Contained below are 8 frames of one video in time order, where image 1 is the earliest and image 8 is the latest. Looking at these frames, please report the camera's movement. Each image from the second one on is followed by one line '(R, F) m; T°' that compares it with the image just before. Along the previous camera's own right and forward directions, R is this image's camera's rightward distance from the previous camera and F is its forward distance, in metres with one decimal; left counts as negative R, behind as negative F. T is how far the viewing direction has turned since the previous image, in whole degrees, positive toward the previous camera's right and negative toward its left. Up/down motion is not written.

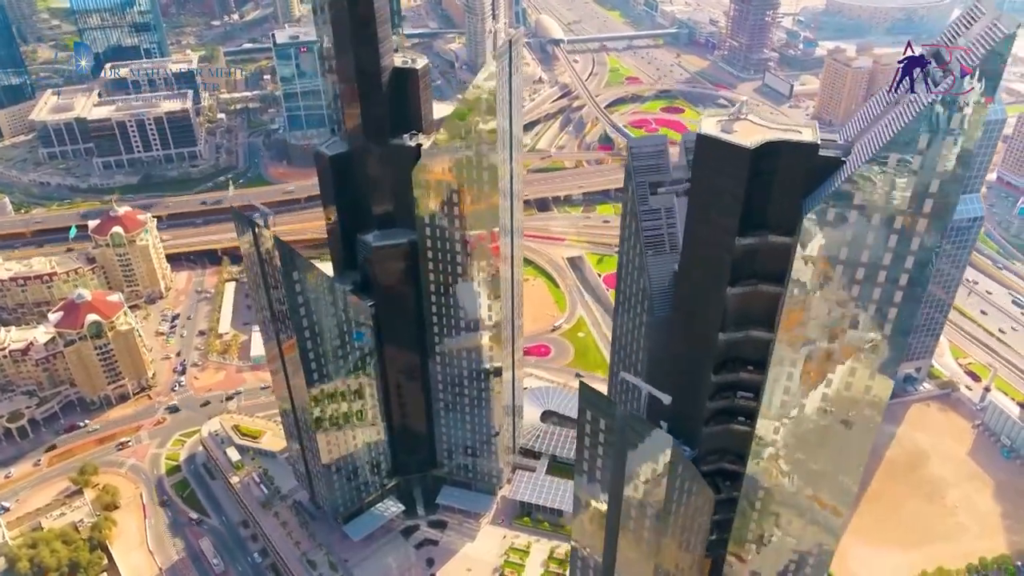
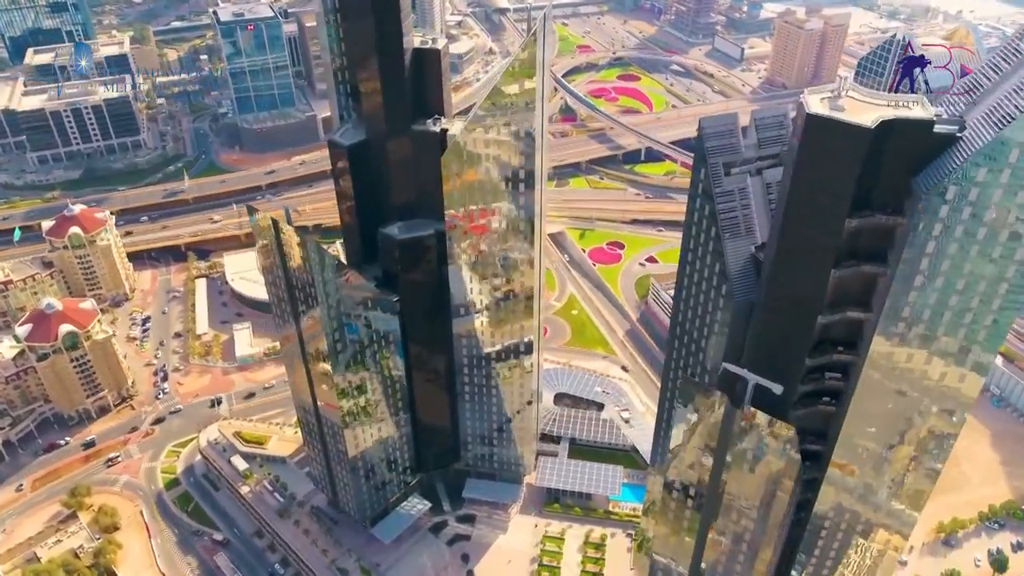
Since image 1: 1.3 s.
(-21.3, +6.7) m; +5°
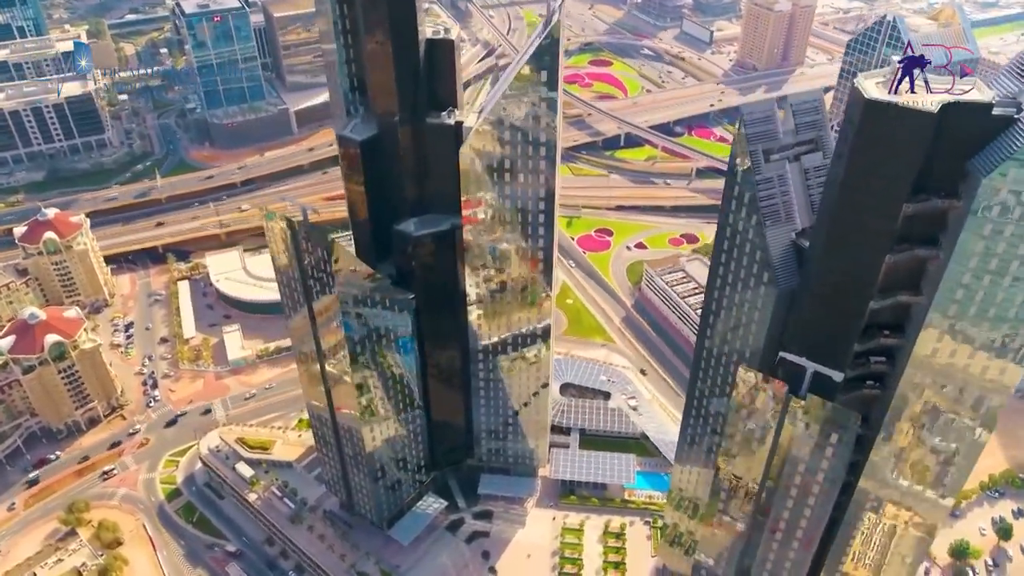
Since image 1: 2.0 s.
(-12.3, +2.7) m; +3°
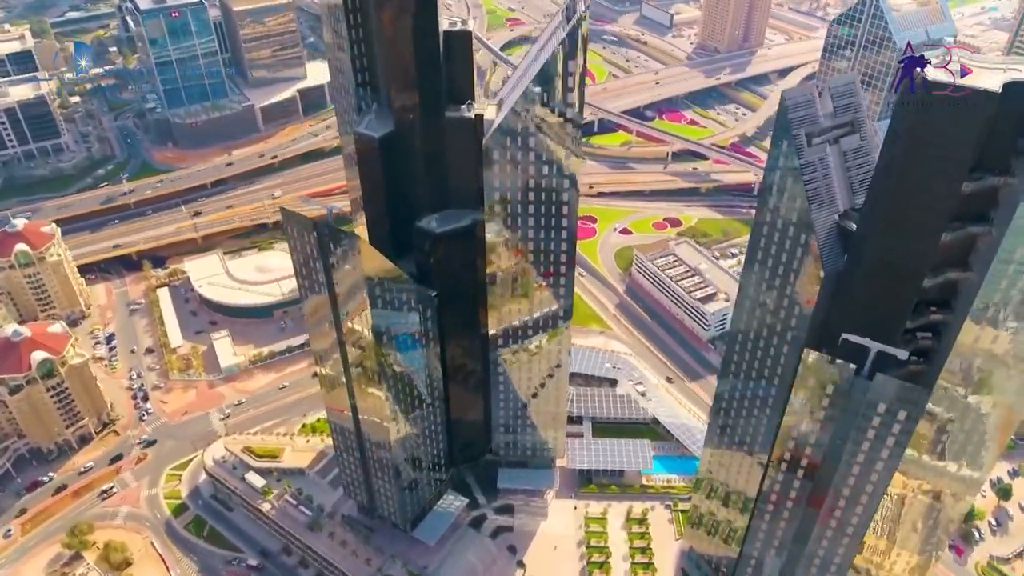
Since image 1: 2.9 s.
(-15.0, +2.0) m; +4°
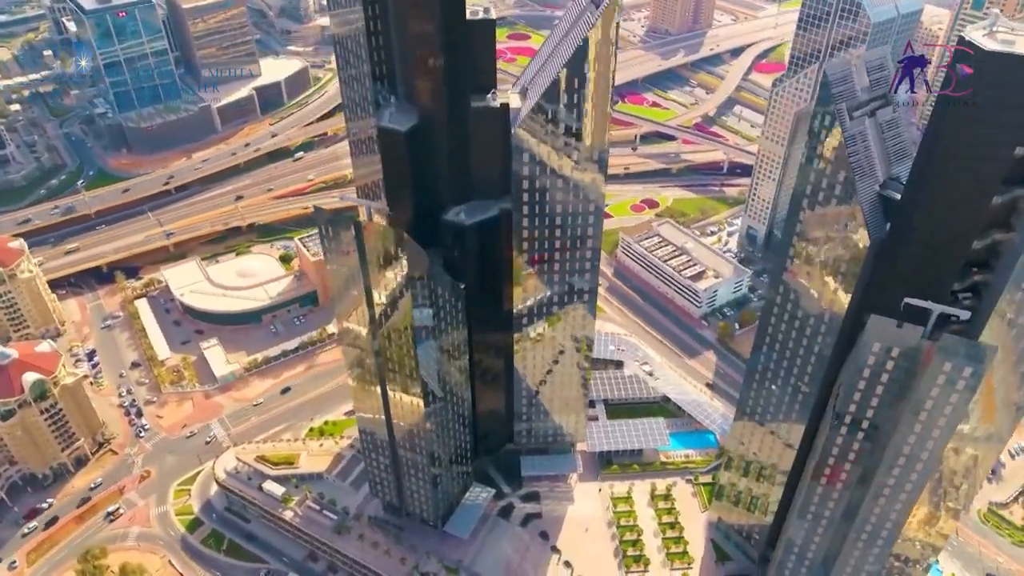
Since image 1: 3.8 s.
(-18.6, +0.7) m; +5°
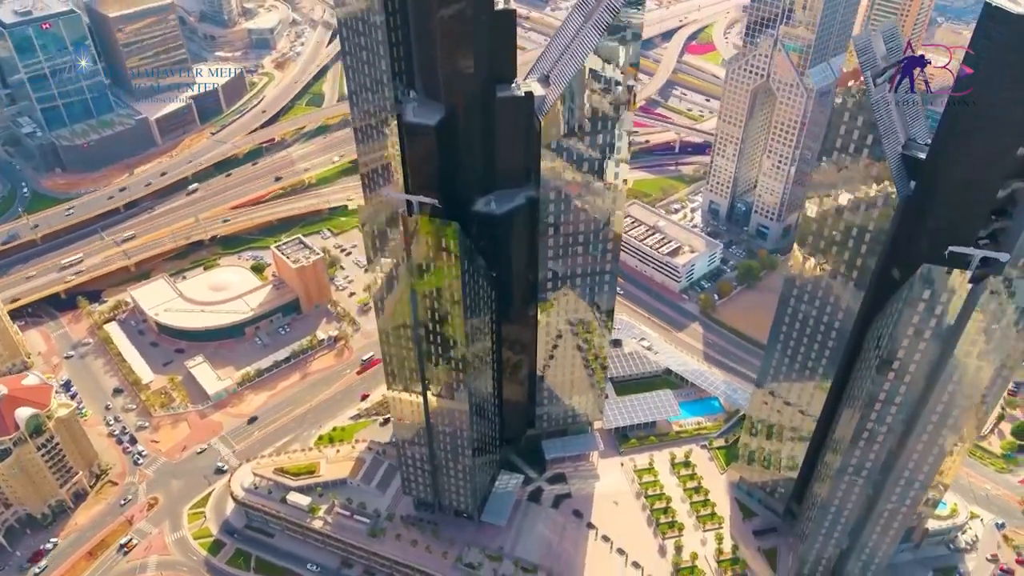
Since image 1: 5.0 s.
(-23.8, -1.1) m; +6°
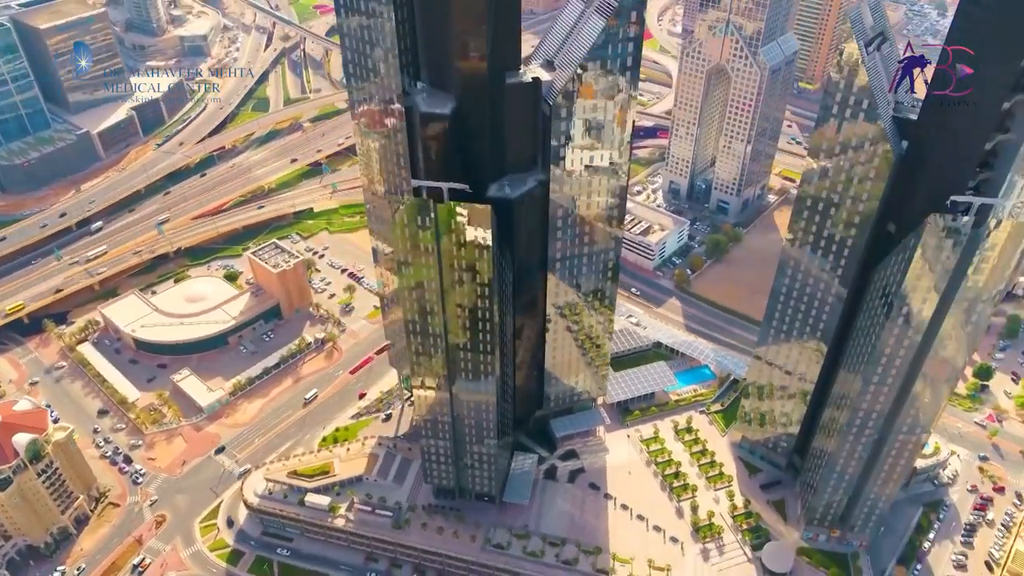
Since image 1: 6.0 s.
(-18.8, -3.2) m; +5°
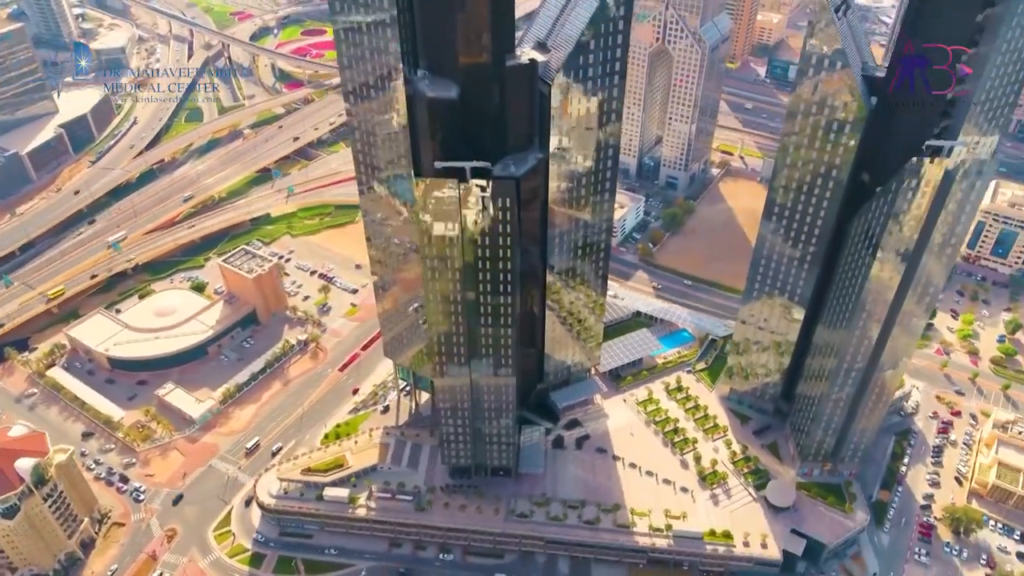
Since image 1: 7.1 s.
(-20.9, -5.4) m; +6°
